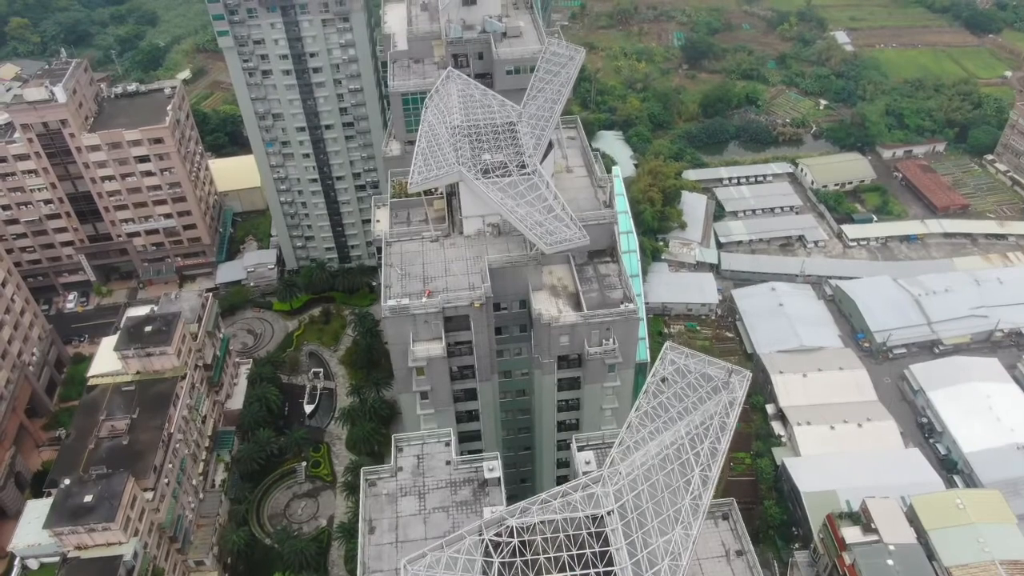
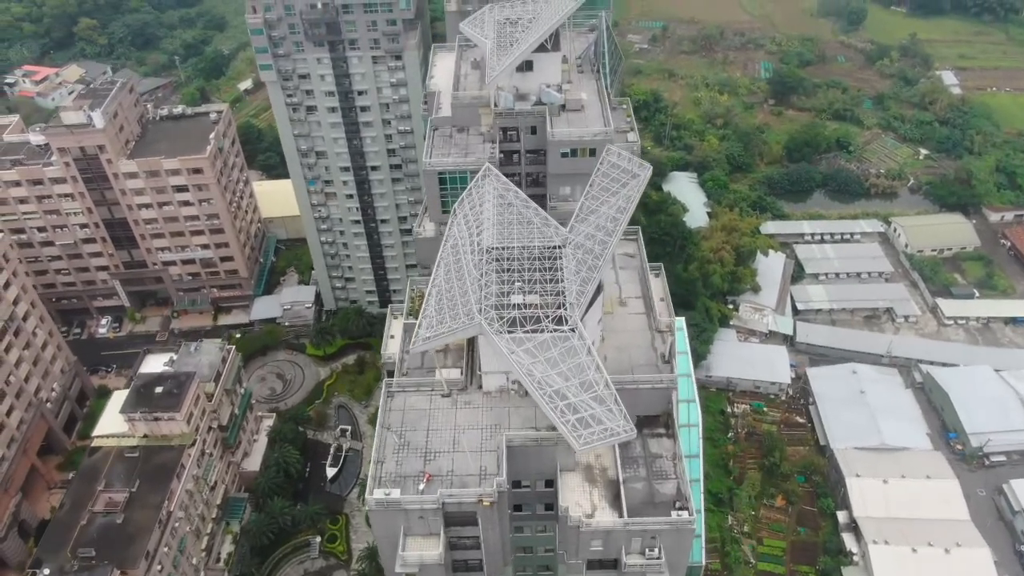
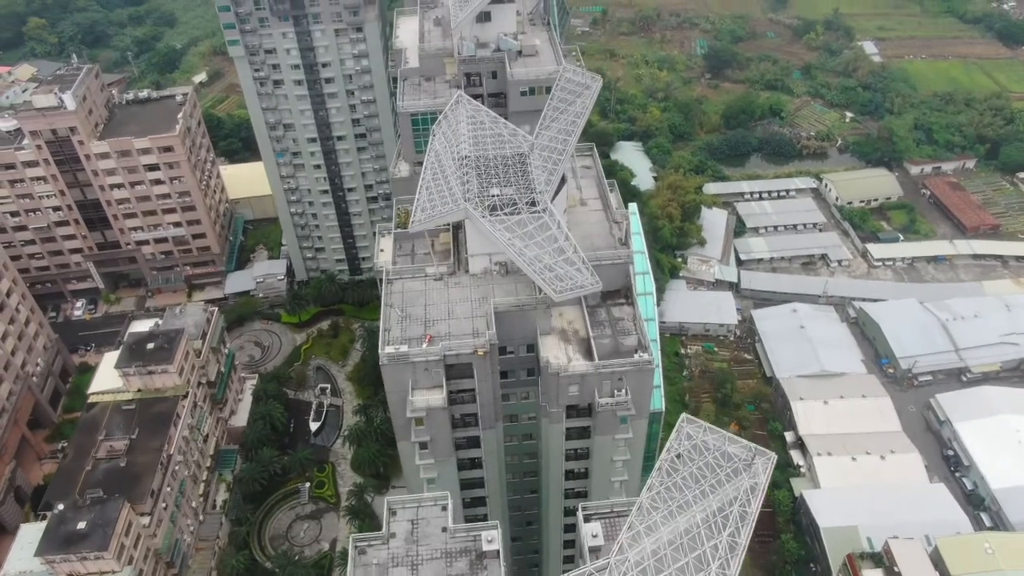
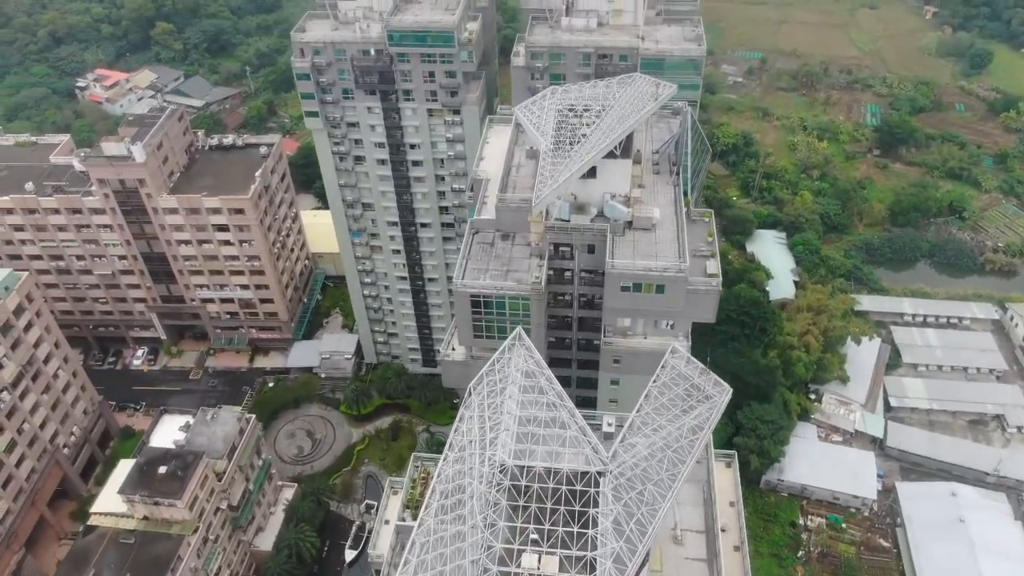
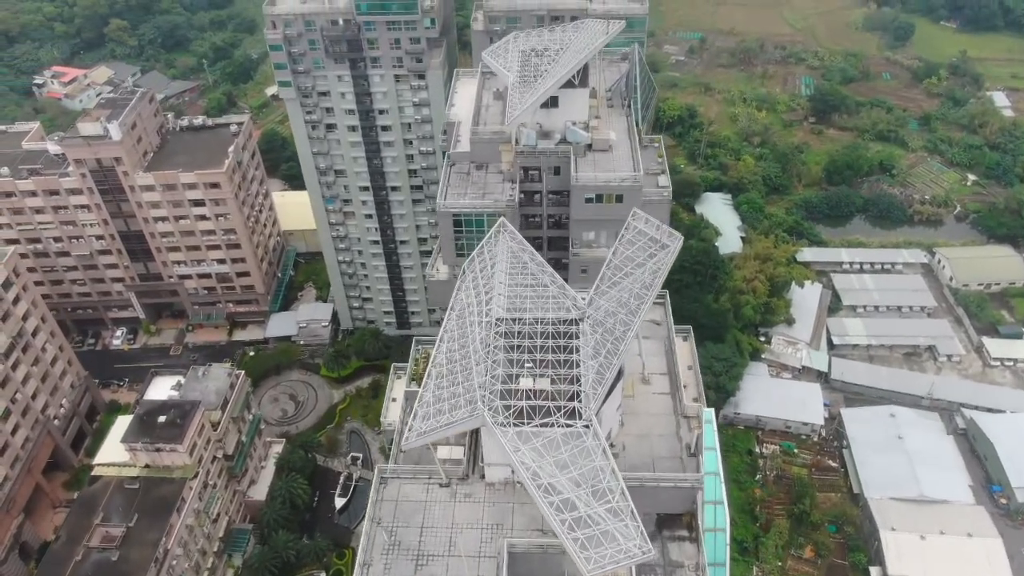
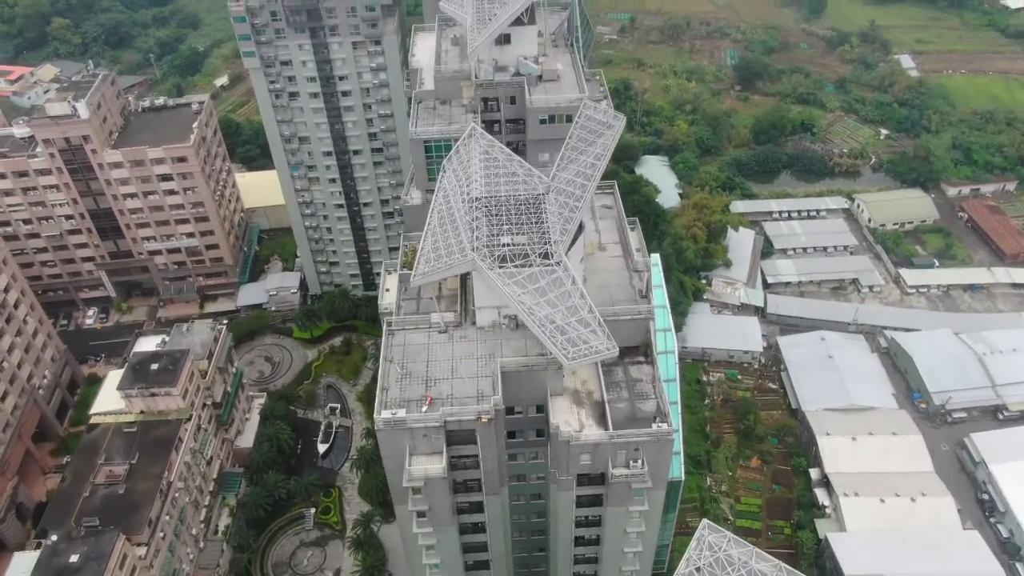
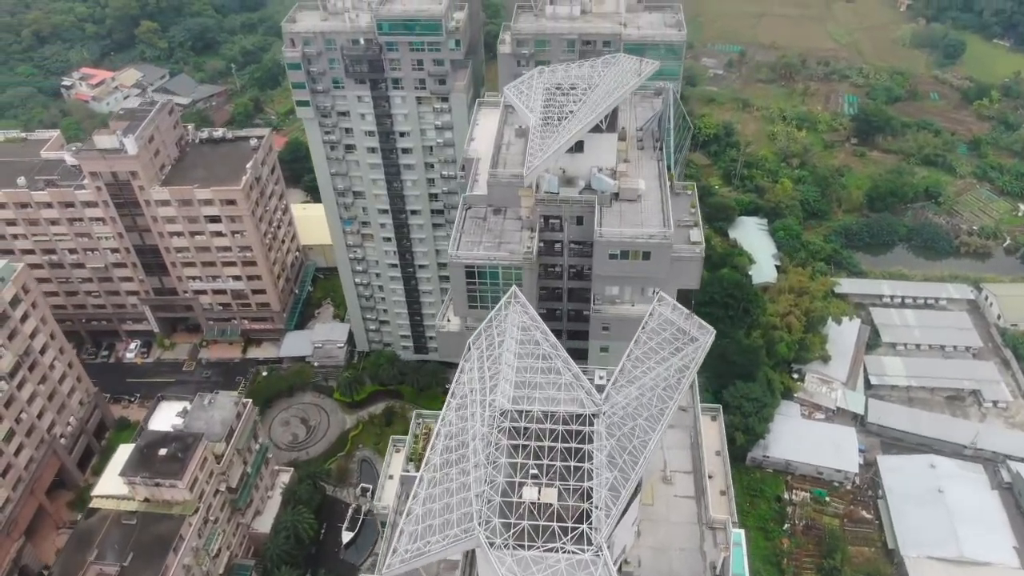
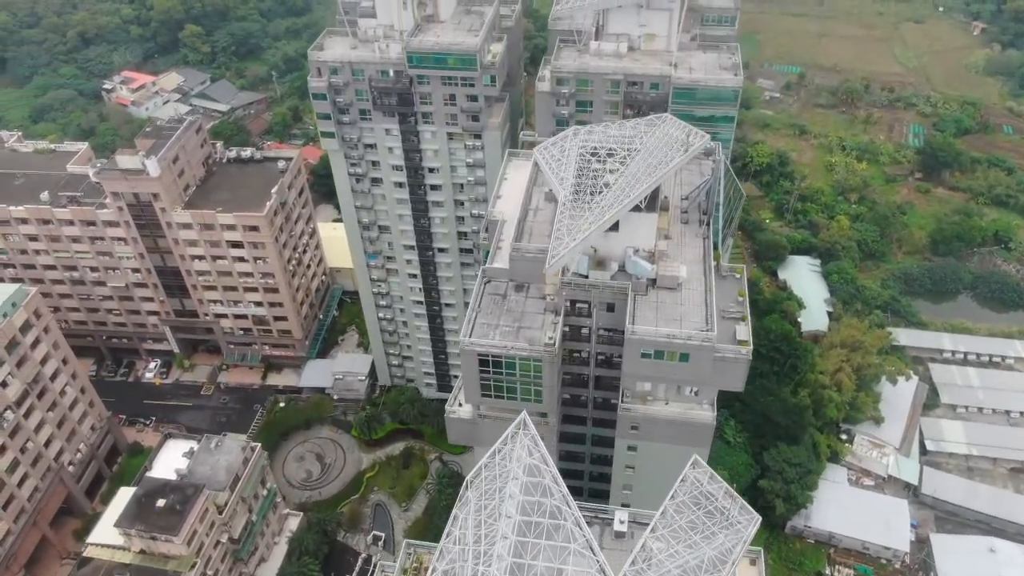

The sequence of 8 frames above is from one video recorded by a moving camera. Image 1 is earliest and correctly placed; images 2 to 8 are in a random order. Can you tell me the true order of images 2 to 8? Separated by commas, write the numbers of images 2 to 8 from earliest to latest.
3, 6, 2, 5, 7, 4, 8
